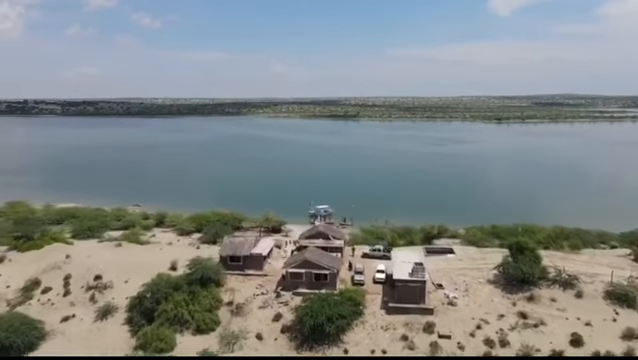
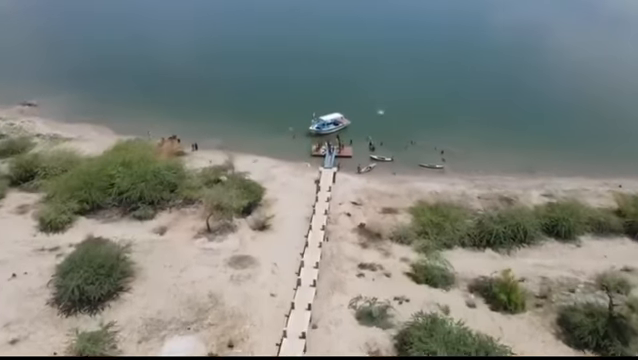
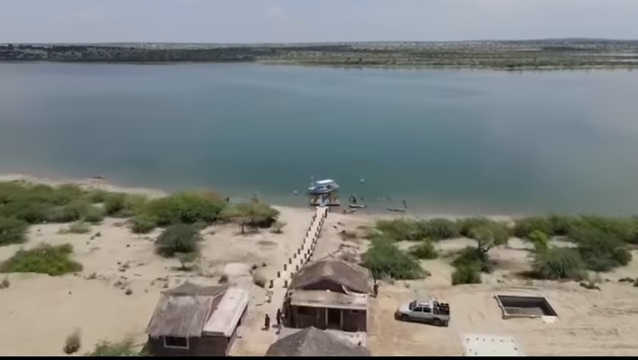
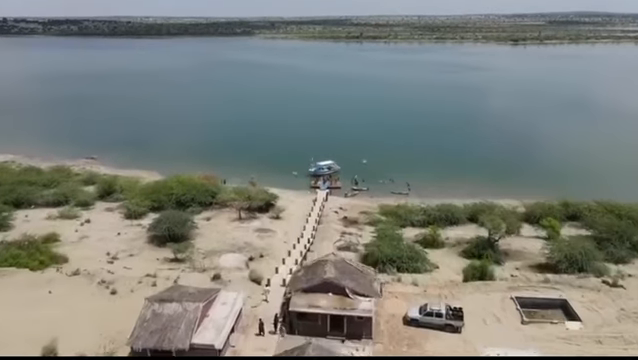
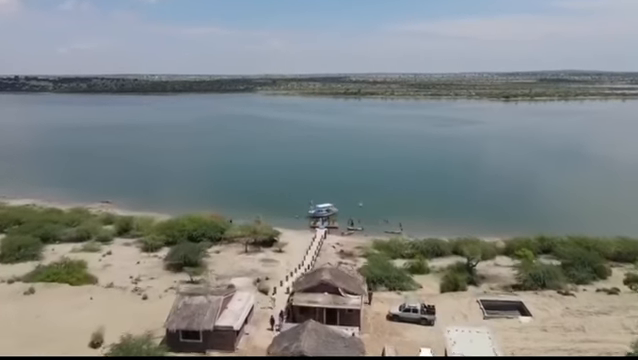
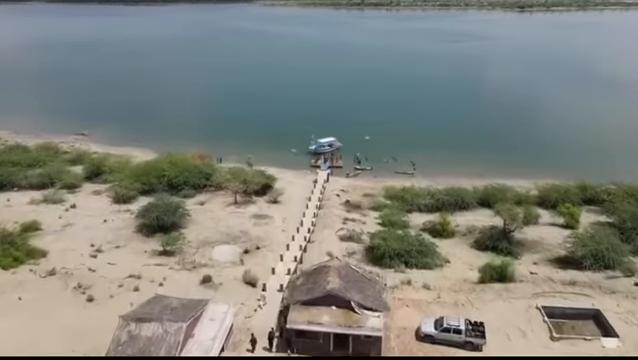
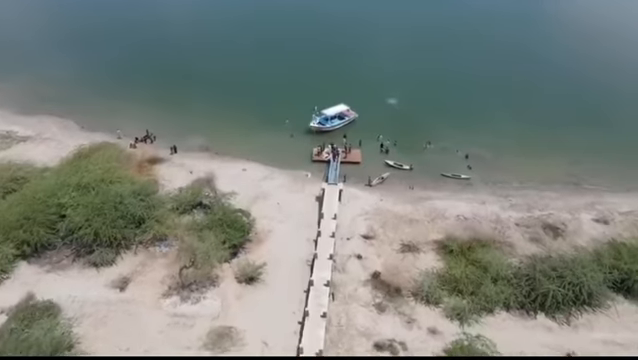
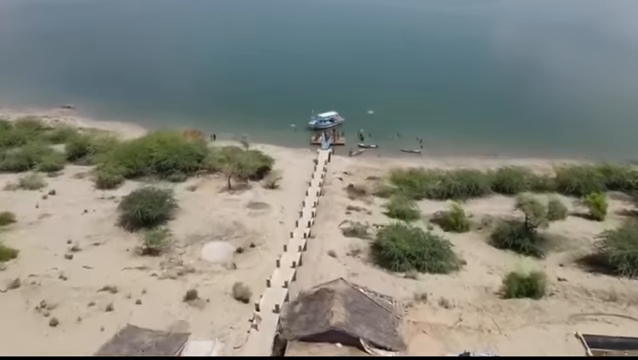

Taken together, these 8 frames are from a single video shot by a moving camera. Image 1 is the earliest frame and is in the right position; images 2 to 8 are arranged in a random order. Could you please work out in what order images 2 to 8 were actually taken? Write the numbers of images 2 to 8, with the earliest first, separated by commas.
5, 3, 4, 6, 8, 2, 7
